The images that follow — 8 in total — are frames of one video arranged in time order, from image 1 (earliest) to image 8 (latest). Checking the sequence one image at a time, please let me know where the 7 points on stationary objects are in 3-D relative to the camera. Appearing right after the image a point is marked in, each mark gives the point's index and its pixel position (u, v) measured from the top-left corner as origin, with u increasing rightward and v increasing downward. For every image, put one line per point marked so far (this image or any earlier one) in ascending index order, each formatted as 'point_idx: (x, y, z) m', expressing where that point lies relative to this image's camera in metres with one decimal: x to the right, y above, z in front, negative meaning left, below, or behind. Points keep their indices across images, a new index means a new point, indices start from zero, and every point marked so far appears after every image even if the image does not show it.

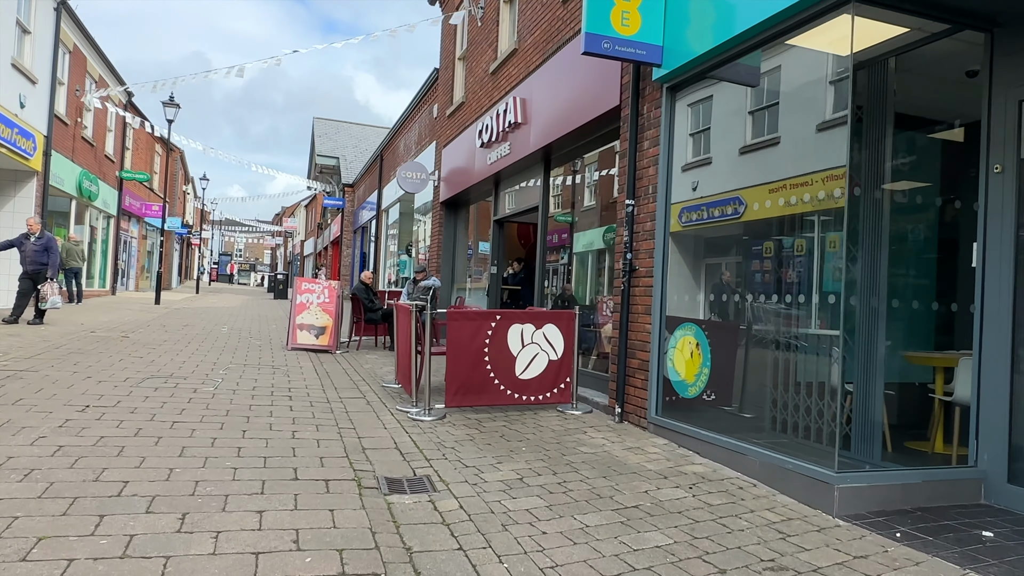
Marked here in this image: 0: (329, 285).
0: (-2.7, 0.0, +10.3) m
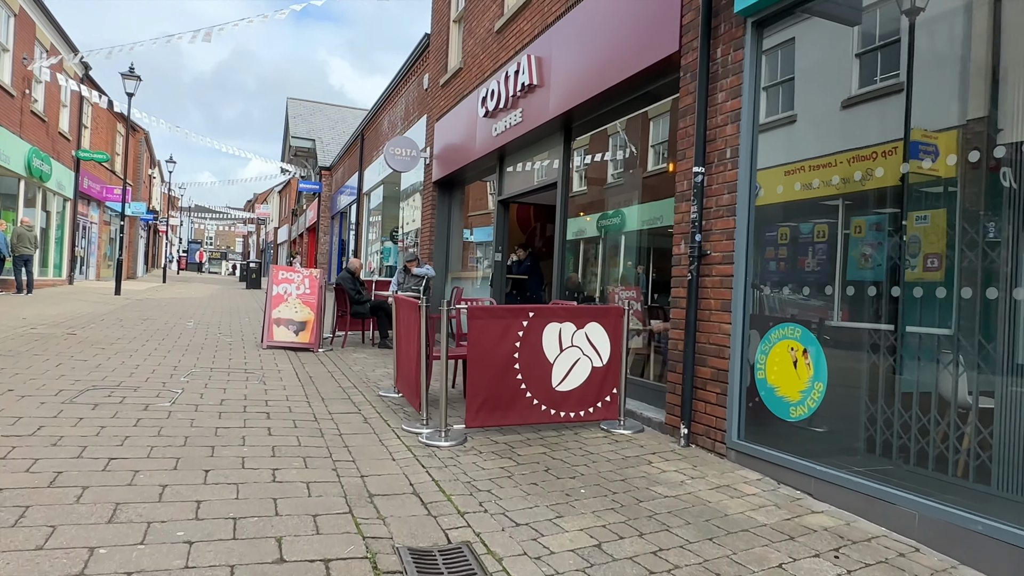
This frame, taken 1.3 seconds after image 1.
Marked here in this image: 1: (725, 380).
0: (-2.7, +0.2, +9.0) m
1: (+1.3, -0.6, +4.2) m
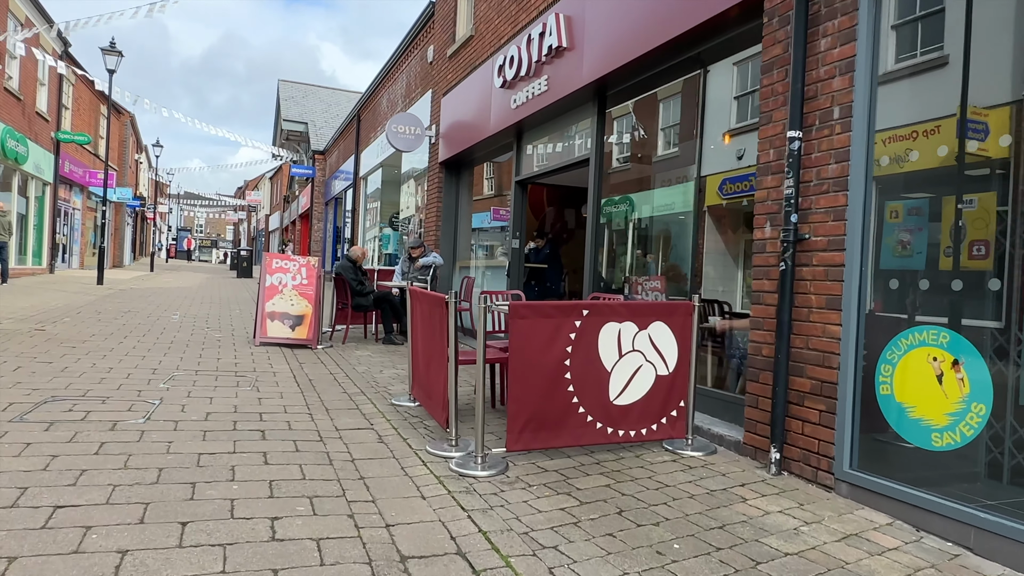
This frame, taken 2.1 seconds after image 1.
0: (-2.4, +0.3, +8.1) m
1: (+1.6, -0.5, +3.4) m
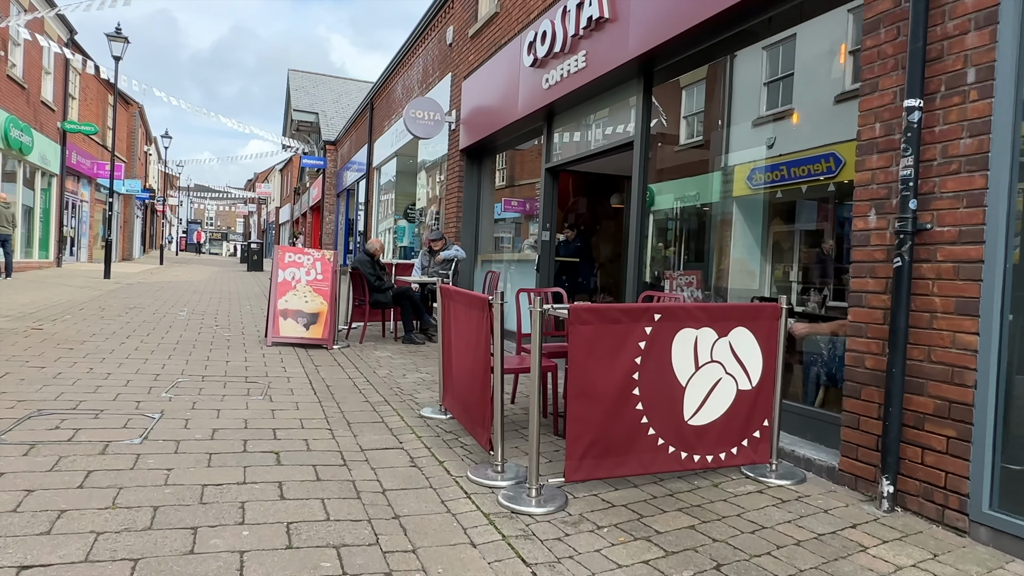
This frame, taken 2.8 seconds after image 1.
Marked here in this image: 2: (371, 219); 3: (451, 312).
0: (-2.1, +0.4, +7.6) m
1: (+1.8, -0.5, +2.8) m
2: (-3.7, +1.8, +17.8) m
3: (-0.4, -0.2, +4.2) m
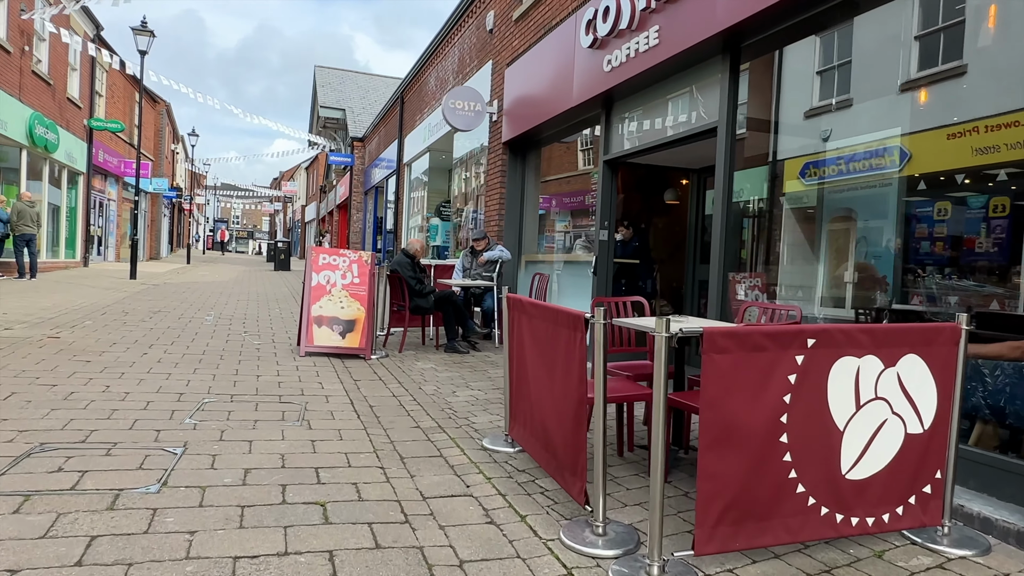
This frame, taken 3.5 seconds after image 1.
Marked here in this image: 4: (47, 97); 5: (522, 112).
0: (-1.6, +0.3, +7.0) m
1: (+2.2, -0.6, +2.0) m
2: (-2.8, +1.8, +17.3) m
3: (+0.1, -0.2, +3.5) m
4: (-10.6, +4.4, +15.6) m
5: (+0.1, +2.2, +8.7) m
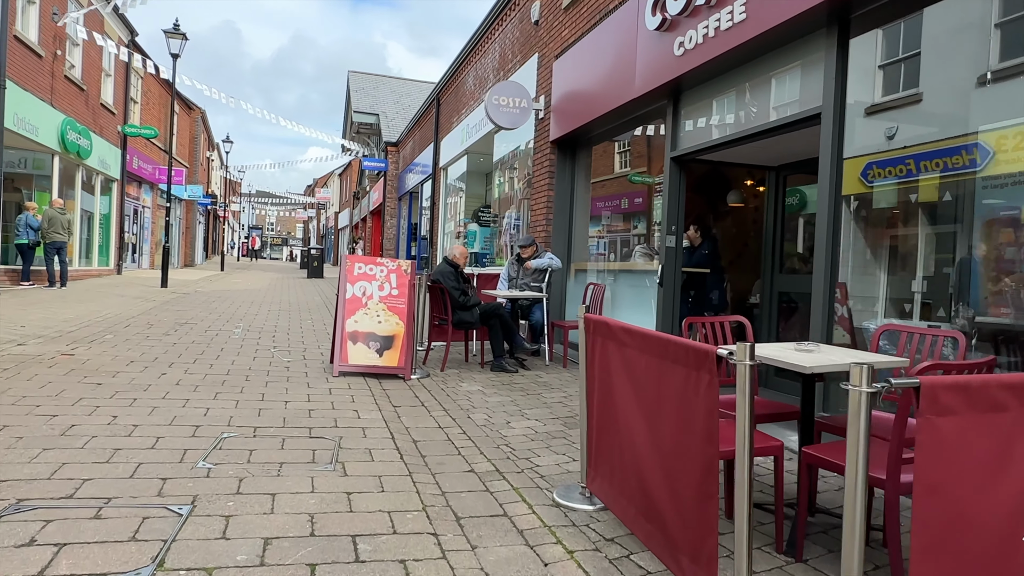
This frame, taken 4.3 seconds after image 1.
0: (-1.1, +0.2, +6.3) m
1: (+2.5, -0.7, +1.2) m
2: (-1.8, +1.6, +16.7) m
3: (+0.4, -0.3, +2.8) m
4: (-9.7, +4.2, +15.4) m
5: (+0.7, +2.1, +8.0) m
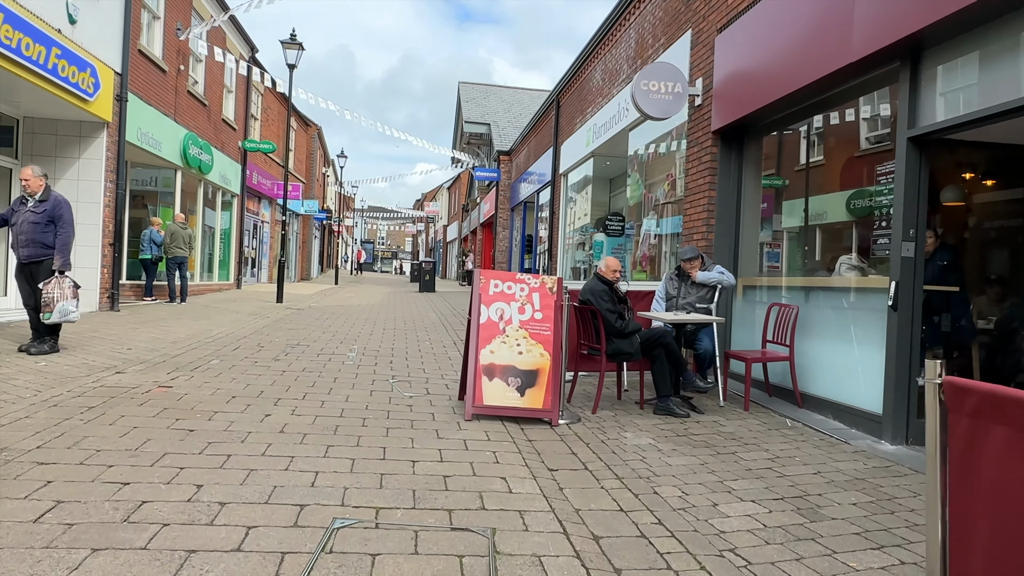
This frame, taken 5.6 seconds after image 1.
0: (+0.2, 0.0, +5.1) m
1: (+3.0, -0.7, -0.5) m
2: (+1.0, +1.2, +15.5) m
3: (+1.1, -0.4, +1.4) m
4: (-7.0, +3.8, +15.5) m
5: (+2.2, +1.9, +6.6) m
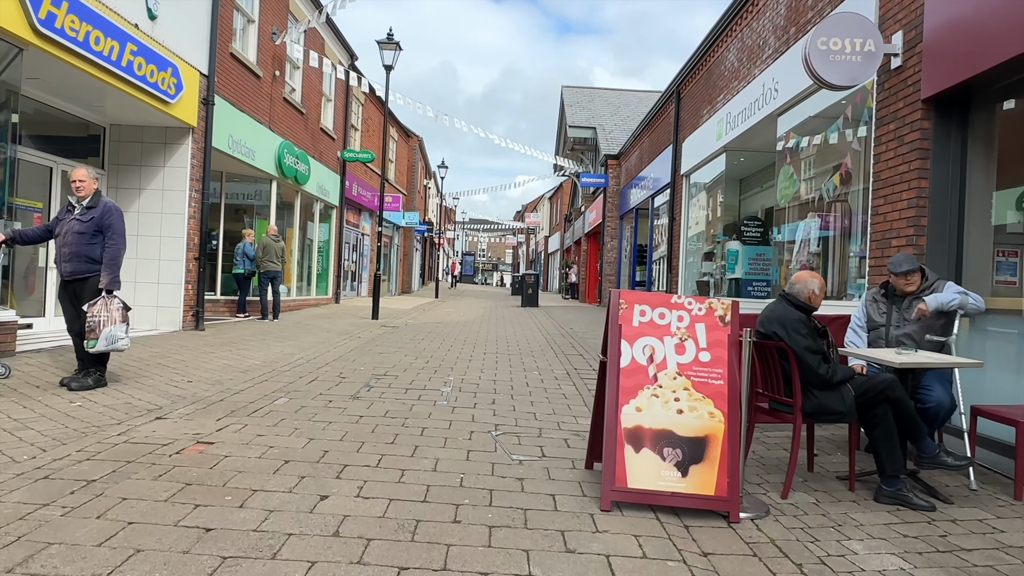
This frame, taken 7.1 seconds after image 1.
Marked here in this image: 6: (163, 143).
0: (+1.0, -0.1, +3.5) m
1: (+3.0, -0.8, -2.4) m
2: (+3.3, +0.9, +13.7) m
3: (+1.4, -0.5, -0.3) m
4: (-4.6, +3.5, +14.9) m
5: (+3.2, +1.7, +4.7) m
6: (-4.8, +2.0, +9.4) m
